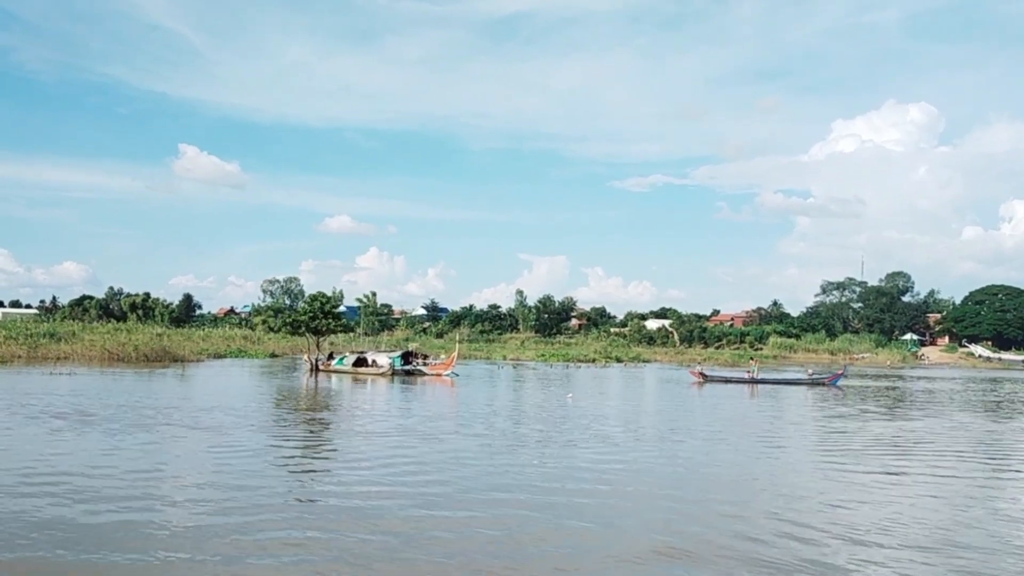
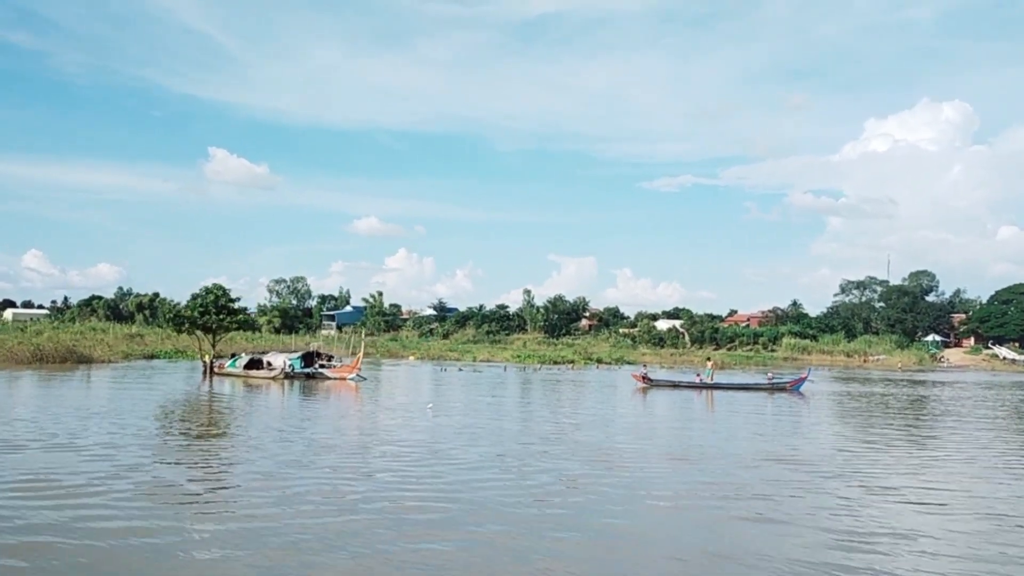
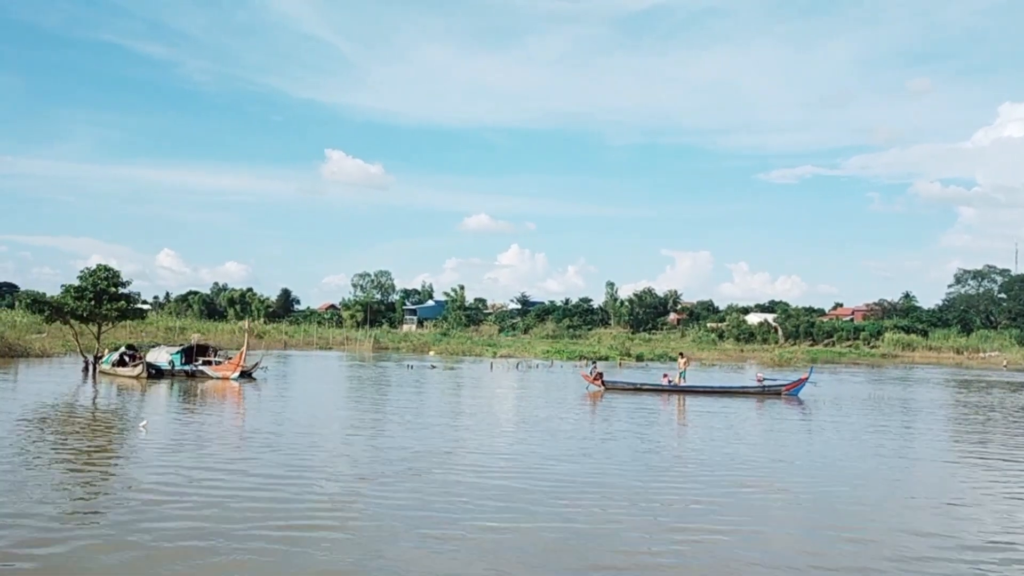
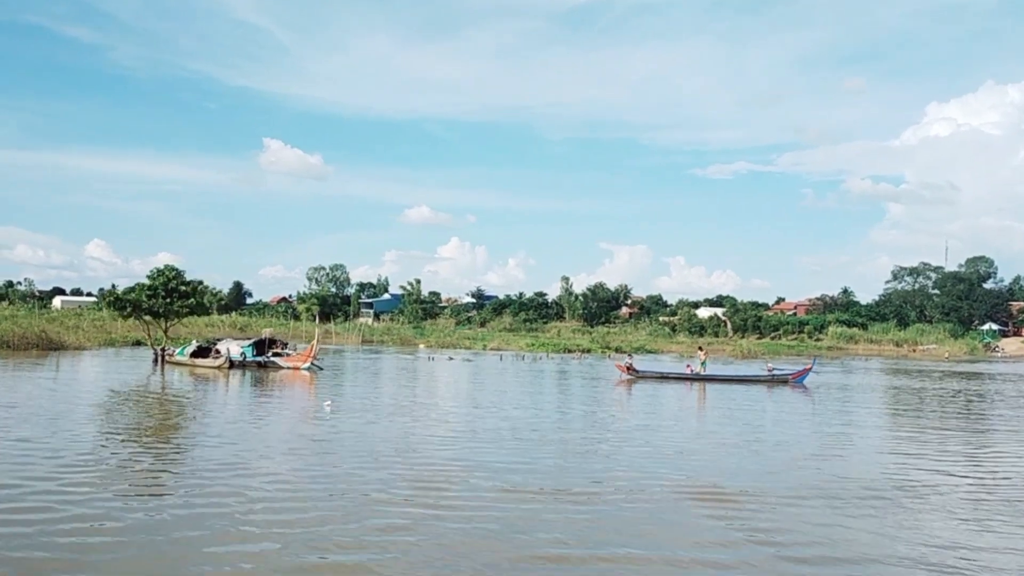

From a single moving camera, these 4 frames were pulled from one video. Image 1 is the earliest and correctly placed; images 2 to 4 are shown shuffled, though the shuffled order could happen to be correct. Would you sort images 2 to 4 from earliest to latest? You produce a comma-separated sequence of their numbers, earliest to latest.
2, 4, 3
